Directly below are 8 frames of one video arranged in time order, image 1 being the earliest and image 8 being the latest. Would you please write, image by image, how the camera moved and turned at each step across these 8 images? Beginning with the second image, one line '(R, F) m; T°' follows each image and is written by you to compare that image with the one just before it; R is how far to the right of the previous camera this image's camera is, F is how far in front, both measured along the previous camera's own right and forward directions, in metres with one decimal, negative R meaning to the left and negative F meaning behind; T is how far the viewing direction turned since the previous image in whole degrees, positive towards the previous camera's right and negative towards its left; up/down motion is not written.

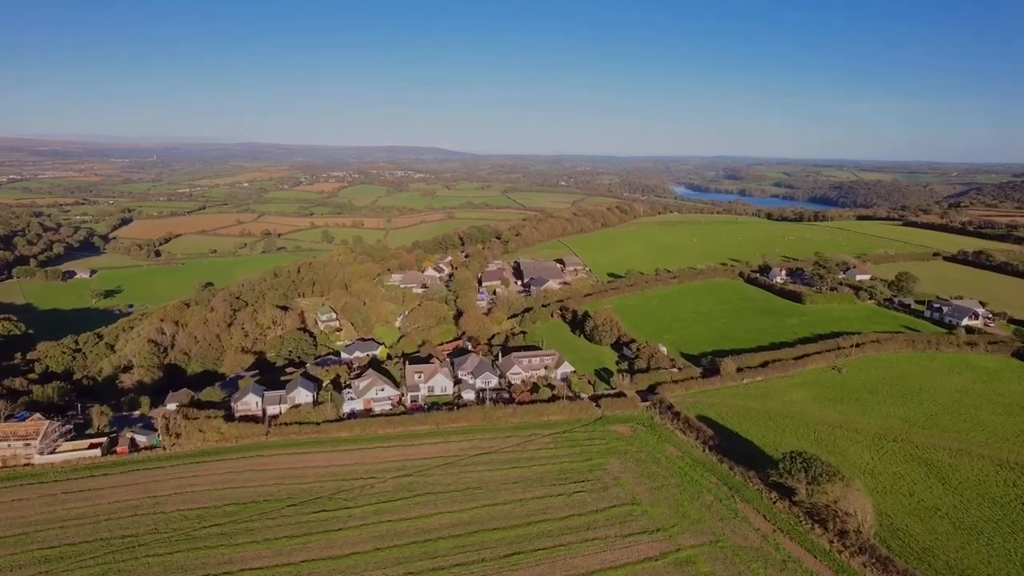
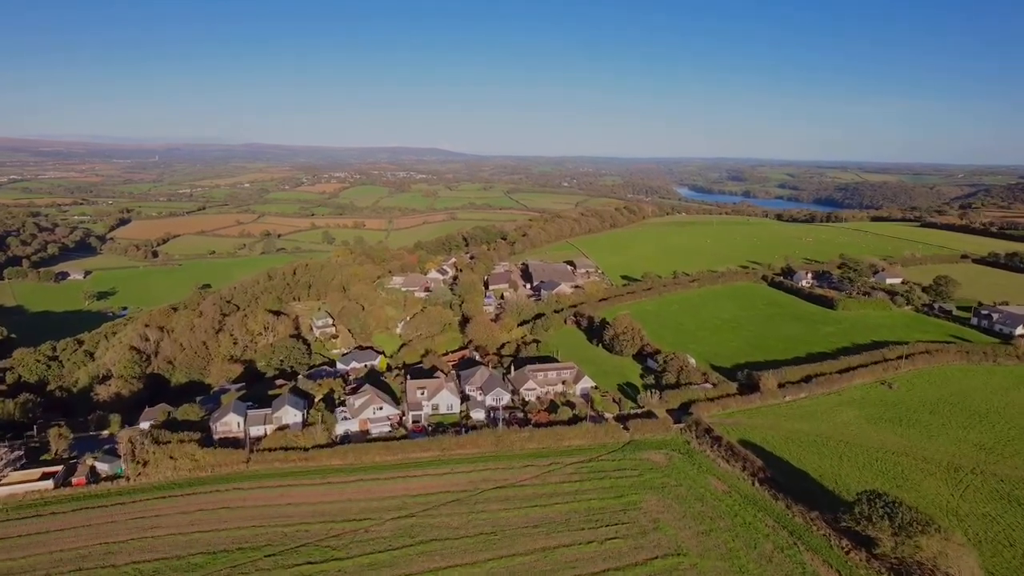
(-0.9, +5.7) m; 0°
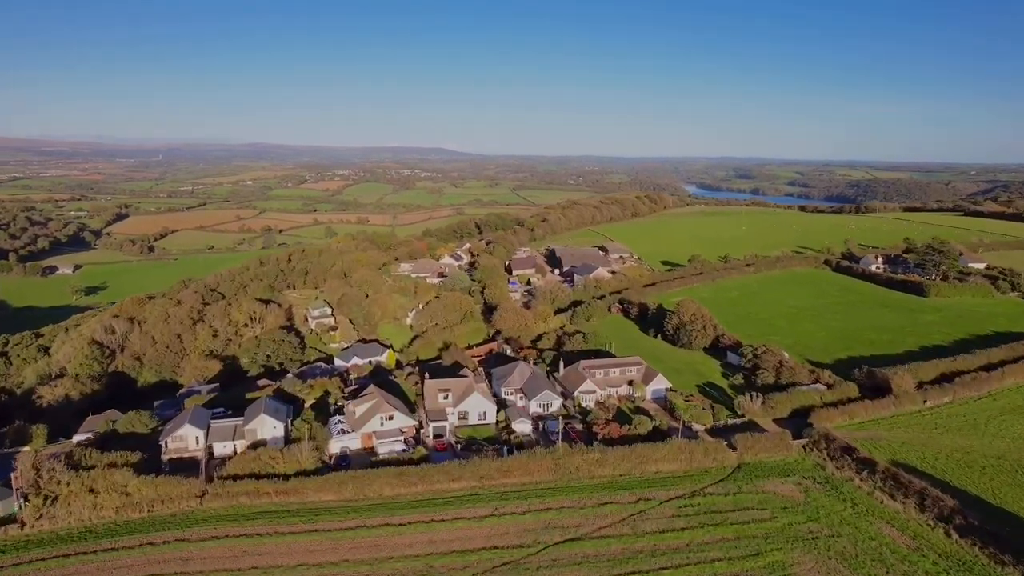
(-2.6, +11.7) m; 0°
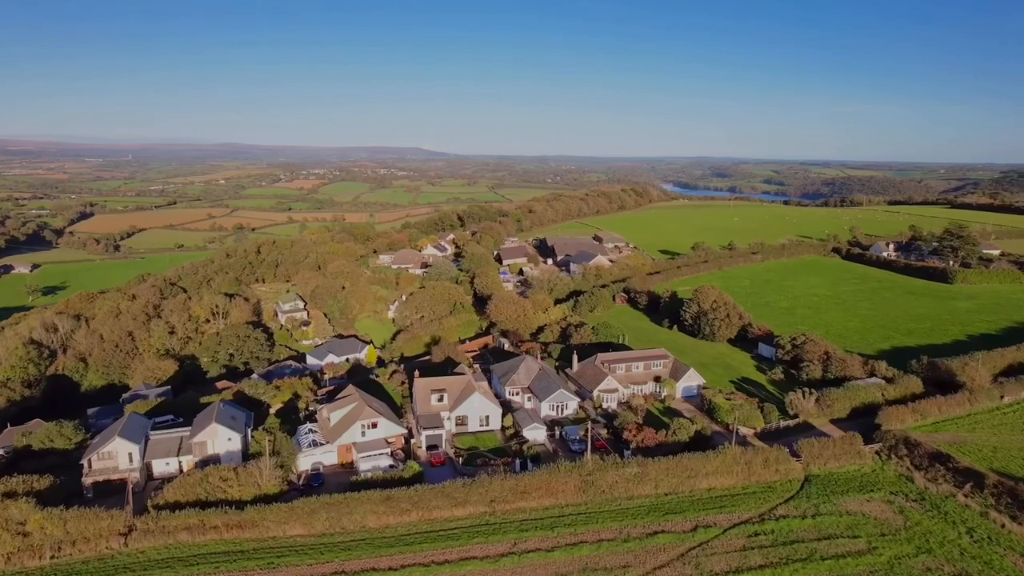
(-1.3, +6.0) m; +2°
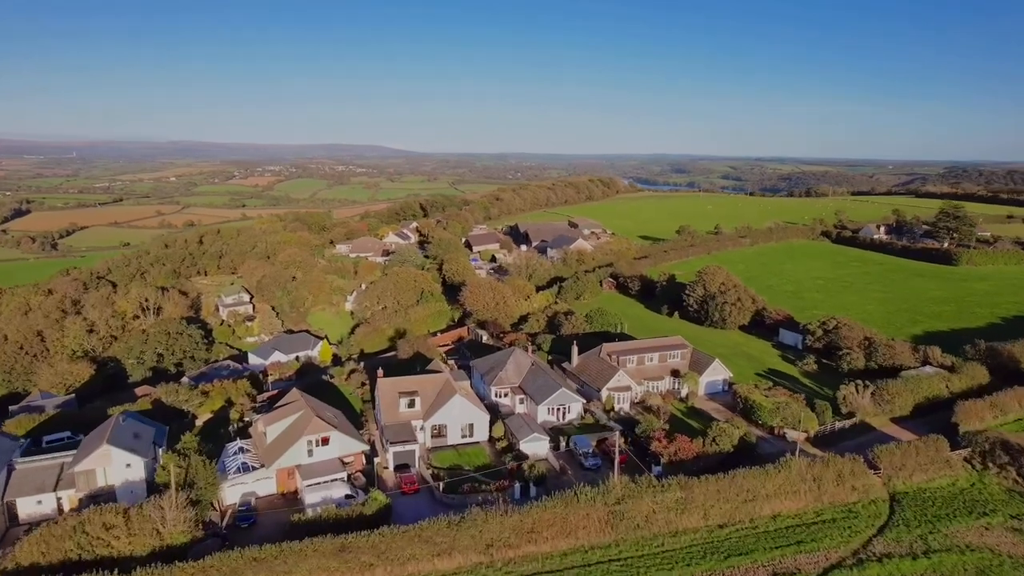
(-0.9, +6.2) m; +3°
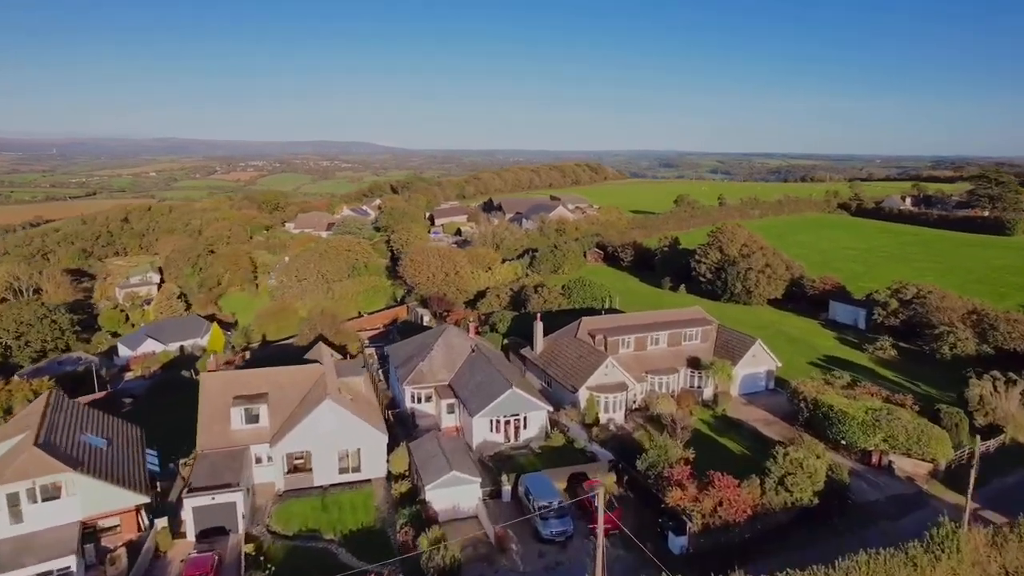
(+1.6, +9.7) m; +1°
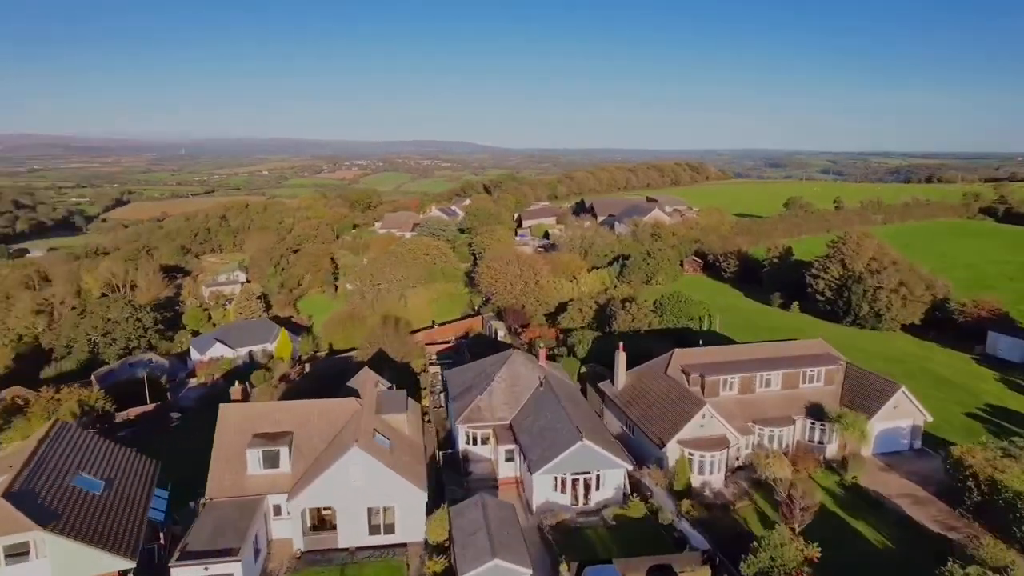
(+0.4, +2.8) m; -8°
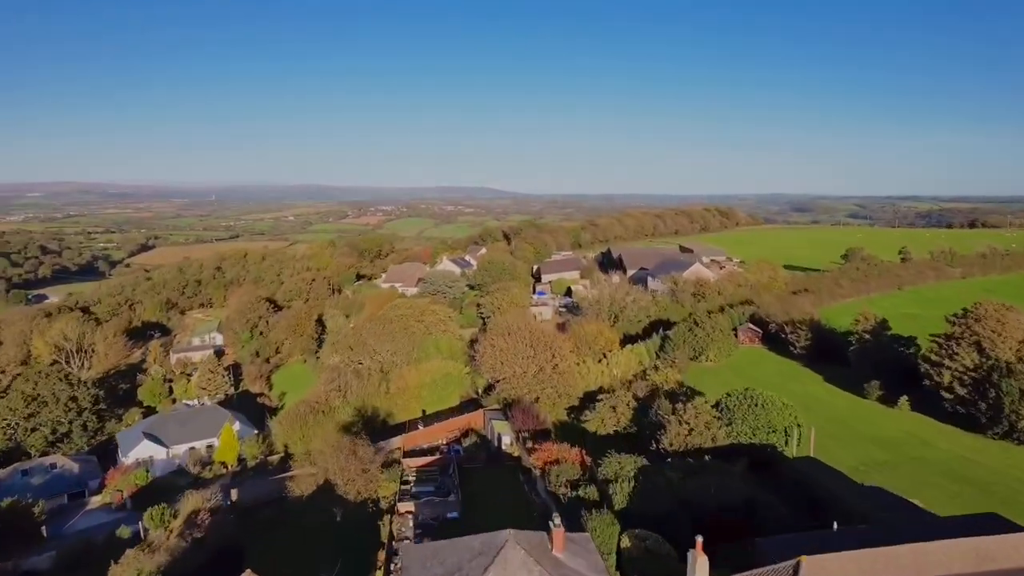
(+0.4, +6.3) m; -2°
